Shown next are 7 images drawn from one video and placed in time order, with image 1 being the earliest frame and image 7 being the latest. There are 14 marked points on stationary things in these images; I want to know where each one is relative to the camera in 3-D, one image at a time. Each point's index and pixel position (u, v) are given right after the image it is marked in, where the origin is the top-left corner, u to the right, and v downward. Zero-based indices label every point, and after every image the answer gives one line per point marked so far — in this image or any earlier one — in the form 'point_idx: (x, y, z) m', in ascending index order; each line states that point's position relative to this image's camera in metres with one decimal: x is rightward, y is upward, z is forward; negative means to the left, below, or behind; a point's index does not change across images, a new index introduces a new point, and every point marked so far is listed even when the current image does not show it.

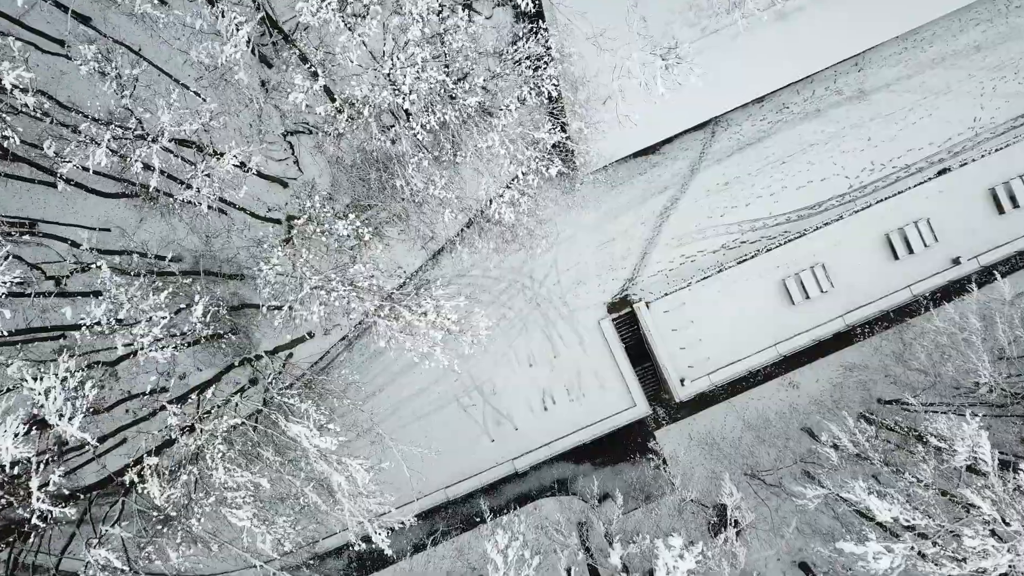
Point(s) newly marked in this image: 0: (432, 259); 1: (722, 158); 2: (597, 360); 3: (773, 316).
0: (-1.4, +0.5, +15.2) m
1: (+3.6, +2.3, +14.8) m
2: (+1.3, -1.1, +14.3) m
3: (+4.3, -0.4, +14.1) m
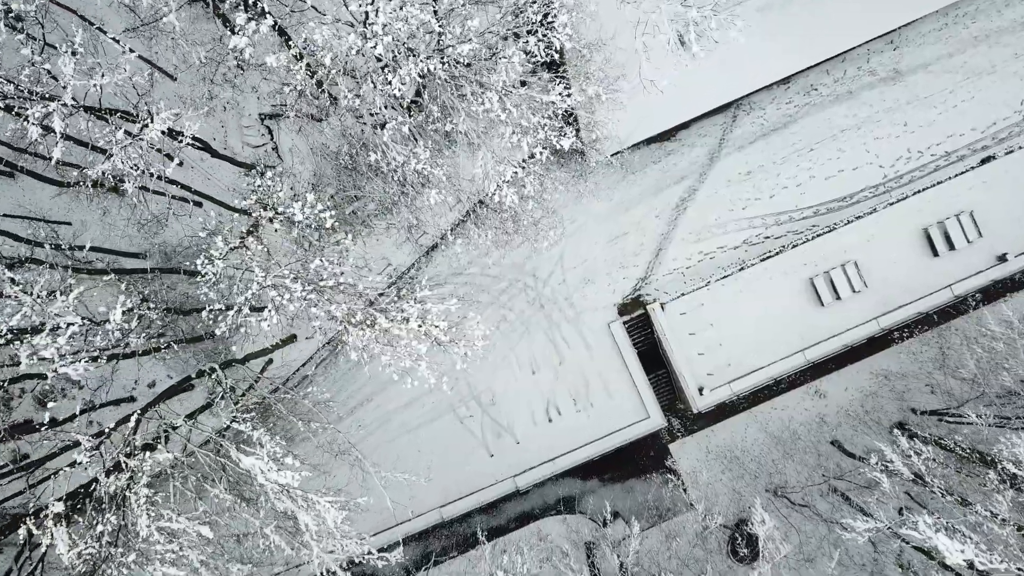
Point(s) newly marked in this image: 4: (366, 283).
0: (-1.4, +0.5, +13.9) m
1: (+3.6, +2.3, +13.5) m
2: (+1.4, -1.1, +13.0) m
3: (+4.3, -0.4, +12.8) m
4: (-2.3, +0.1, +13.4) m
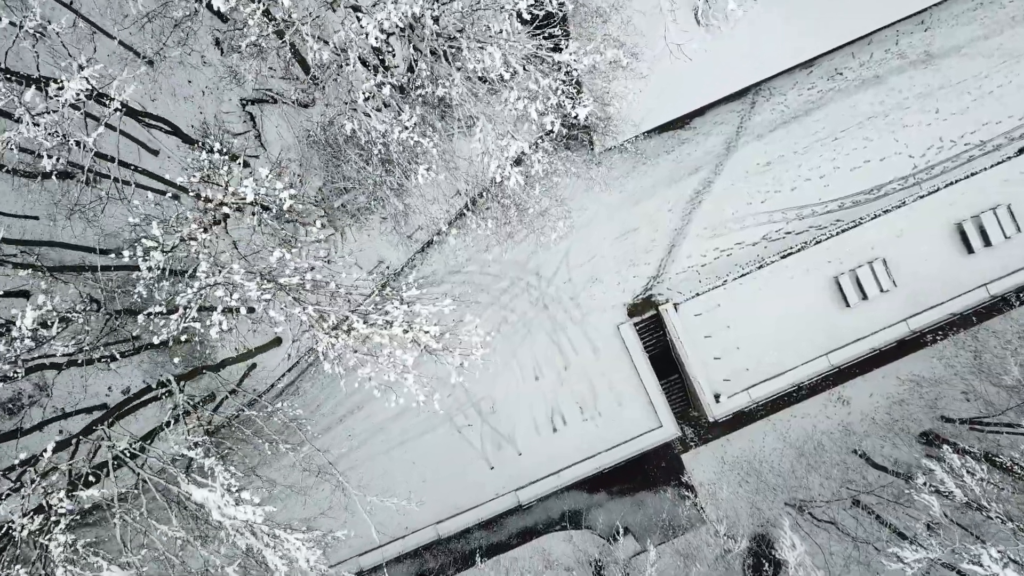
0: (-1.4, +0.6, +12.9) m
1: (+3.7, +2.3, +12.5) m
2: (+1.4, -1.1, +12.0) m
3: (+4.3, -0.4, +11.8) m
4: (-2.3, +0.1, +12.4) m
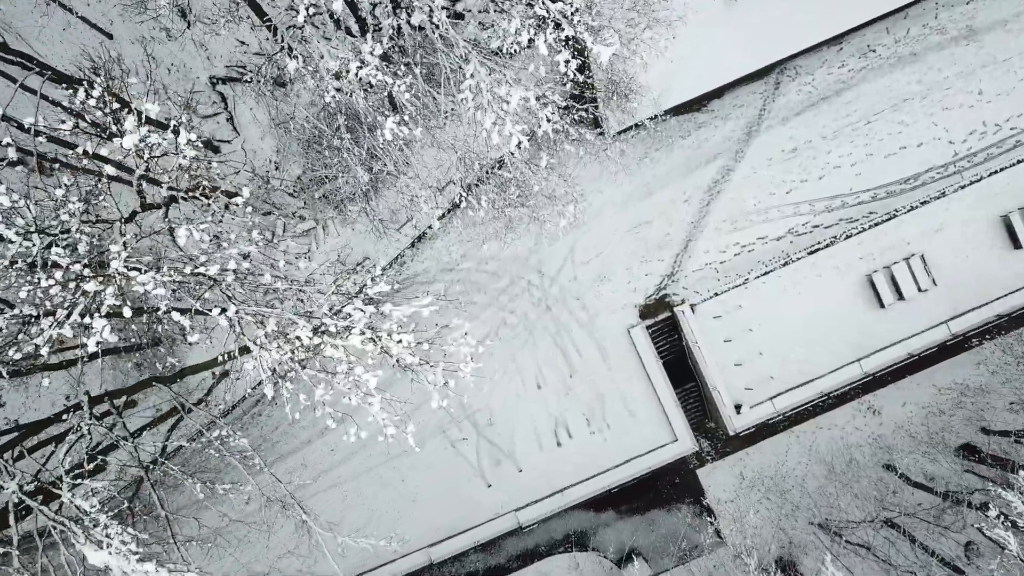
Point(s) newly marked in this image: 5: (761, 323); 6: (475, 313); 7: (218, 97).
0: (-1.4, +0.6, +11.8) m
1: (+3.7, +2.3, +11.4) m
2: (+1.4, -1.1, +10.9) m
3: (+4.3, -0.4, +10.7) m
4: (-2.3, +0.1, +11.3) m
5: (+3.2, -0.5, +10.8) m
6: (-0.5, -0.3, +11.7) m
7: (-3.8, +2.5, +11.1) m
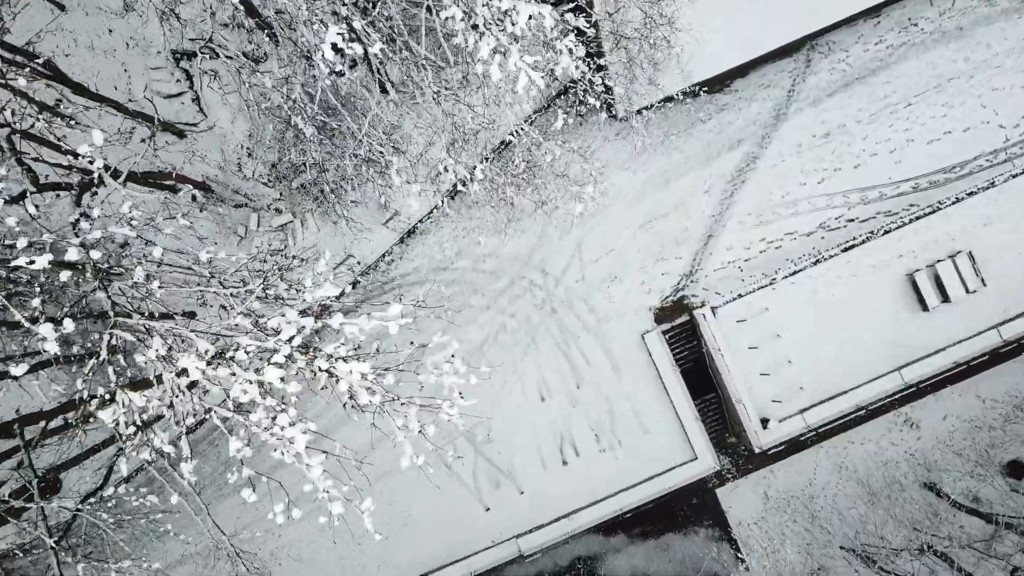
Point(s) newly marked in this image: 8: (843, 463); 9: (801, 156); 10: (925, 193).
0: (-1.4, +0.6, +10.6) m
1: (+3.7, +2.3, +10.3) m
2: (+1.4, -1.1, +9.7) m
3: (+4.3, -0.4, +9.6) m
4: (-2.3, +0.1, +10.1) m
5: (+3.2, -0.5, +9.7) m
6: (-0.5, -0.4, +10.5) m
7: (-3.8, +2.5, +10.0) m
8: (+4.1, -2.2, +10.5) m
9: (+3.5, +1.6, +10.2) m
10: (+4.8, +1.1, +10.0) m
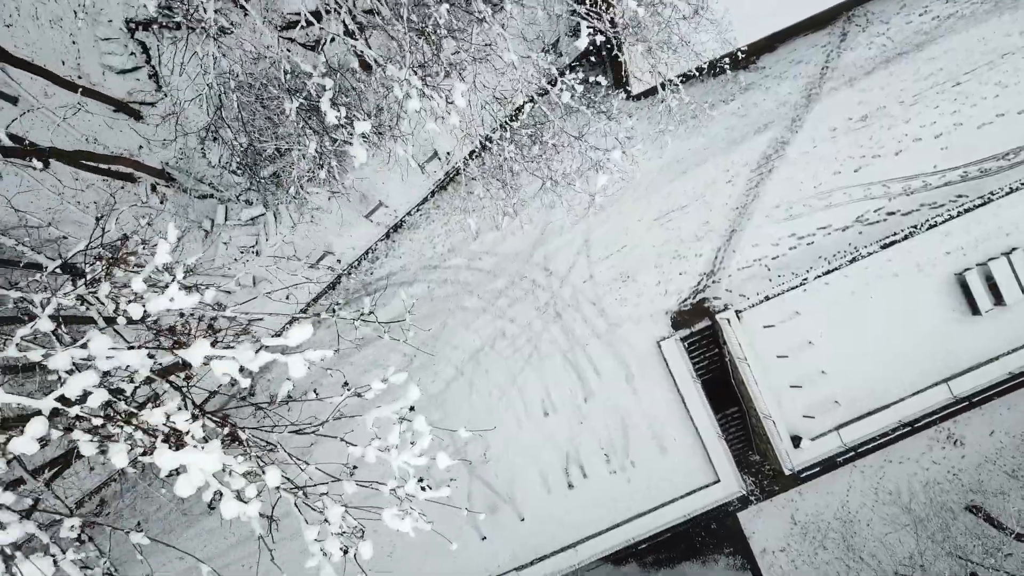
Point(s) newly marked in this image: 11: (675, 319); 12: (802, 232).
0: (-1.4, +0.5, +9.5) m
1: (+3.7, +2.3, +9.2) m
2: (+1.4, -1.1, +8.6) m
3: (+4.3, -0.4, +8.5) m
4: (-2.3, +0.1, +9.0) m
5: (+3.2, -0.5, +8.6) m
6: (-0.5, -0.4, +9.4) m
7: (-3.8, +2.5, +8.9) m
8: (+4.1, -2.2, +9.4) m
9: (+3.4, +1.6, +9.1) m
10: (+4.8, +1.1, +8.9) m
11: (+1.7, -0.3, +9.0) m
12: (+3.1, +0.6, +9.1) m
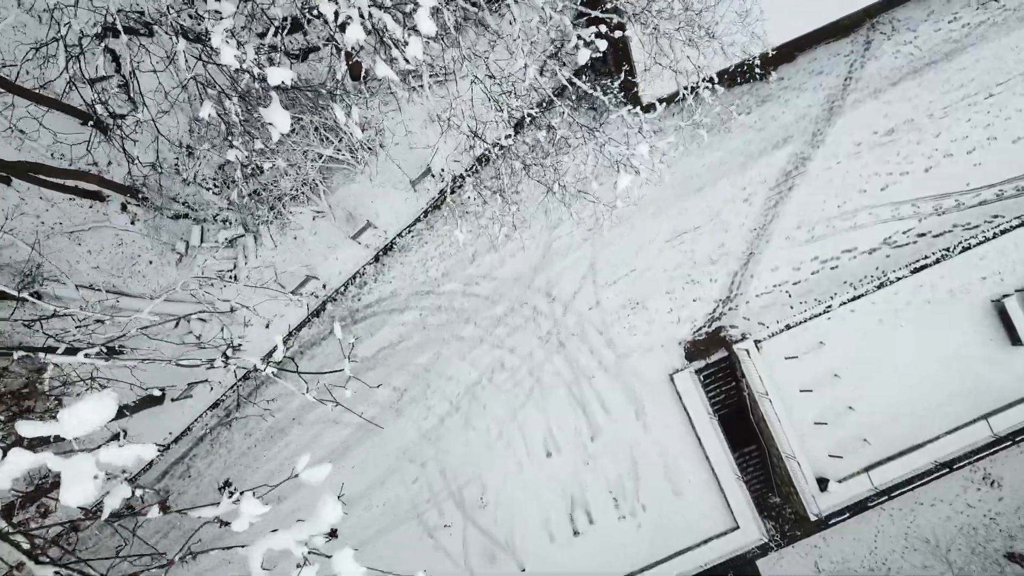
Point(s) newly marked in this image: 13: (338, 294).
0: (-1.4, +0.3, +8.8) m
1: (+3.7, +2.0, +8.5) m
2: (+1.4, -1.4, +7.9) m
3: (+4.3, -0.7, +7.7) m
4: (-2.3, -0.2, +8.3) m
5: (+3.1, -0.7, +7.9) m
6: (-0.5, -0.6, +8.7) m
7: (-3.9, +2.2, +8.2) m
8: (+4.1, -2.5, +8.6) m
9: (+3.4, +1.3, +8.5) m
10: (+4.8, +0.8, +8.2) m
11: (+1.7, -0.6, +8.3) m
12: (+3.1, +0.3, +8.4) m
13: (-1.8, -0.1, +8.9) m
